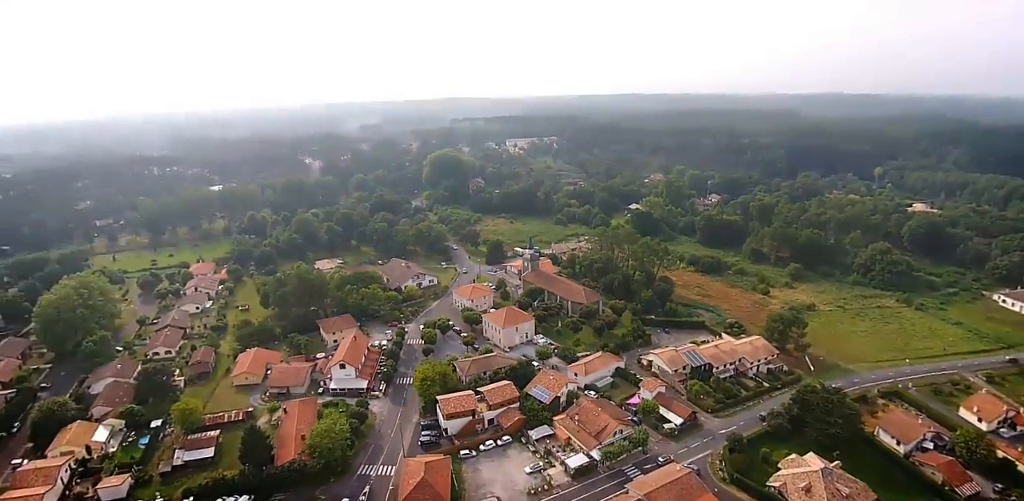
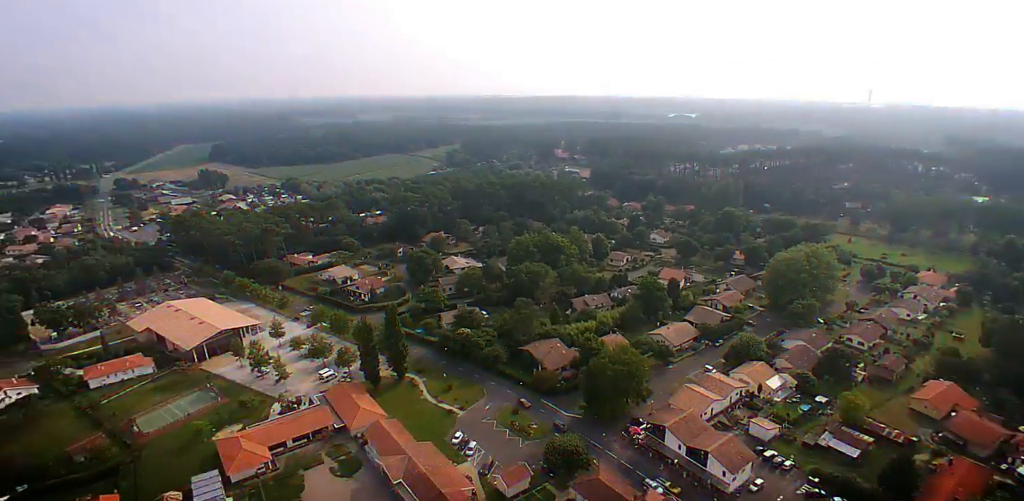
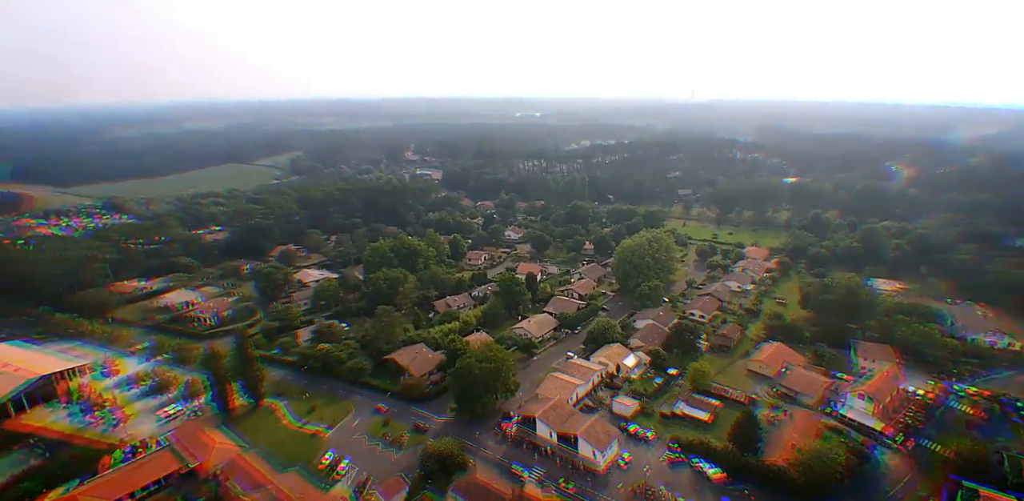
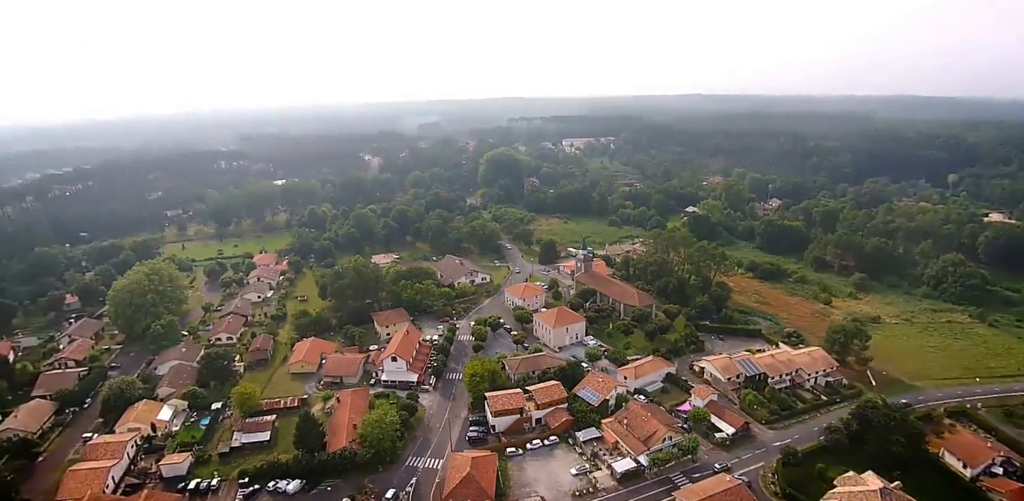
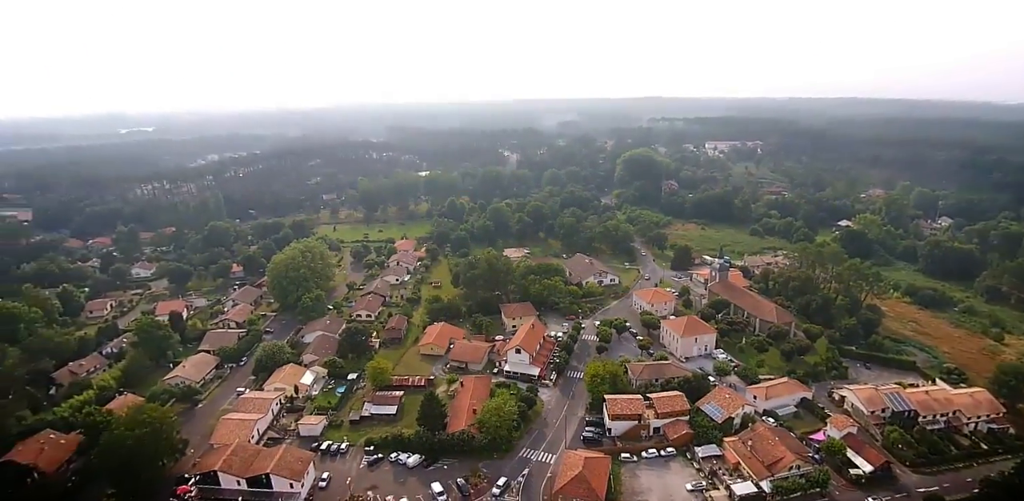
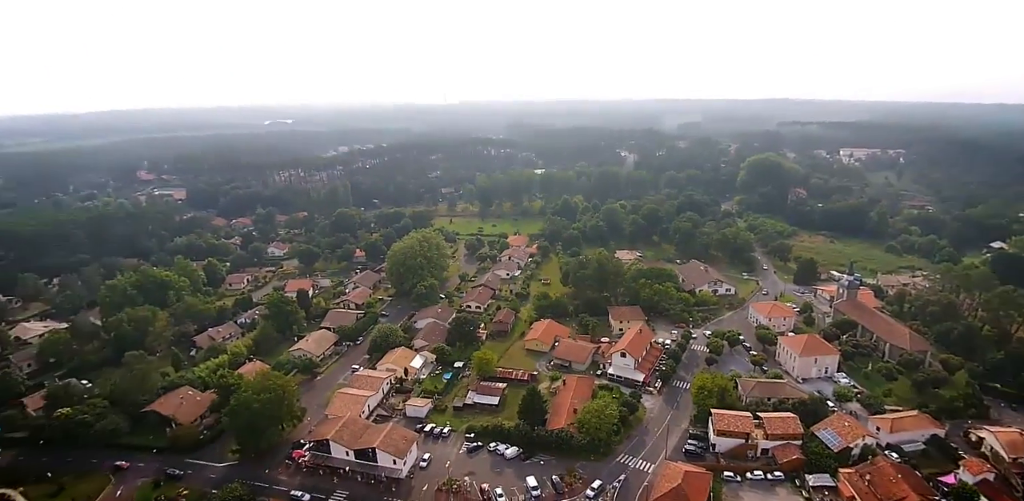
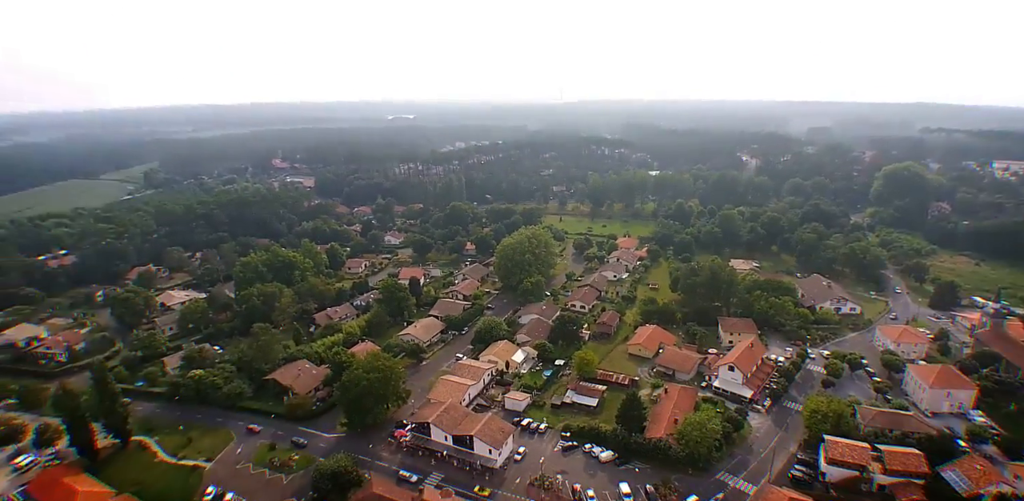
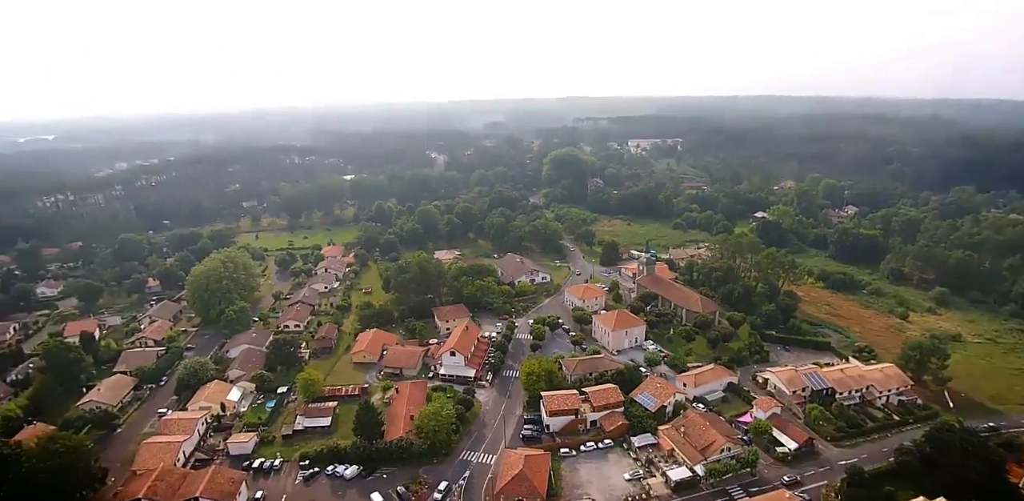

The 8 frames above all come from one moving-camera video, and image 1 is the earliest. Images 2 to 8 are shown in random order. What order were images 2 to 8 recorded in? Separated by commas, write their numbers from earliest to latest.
4, 8, 5, 6, 7, 3, 2
